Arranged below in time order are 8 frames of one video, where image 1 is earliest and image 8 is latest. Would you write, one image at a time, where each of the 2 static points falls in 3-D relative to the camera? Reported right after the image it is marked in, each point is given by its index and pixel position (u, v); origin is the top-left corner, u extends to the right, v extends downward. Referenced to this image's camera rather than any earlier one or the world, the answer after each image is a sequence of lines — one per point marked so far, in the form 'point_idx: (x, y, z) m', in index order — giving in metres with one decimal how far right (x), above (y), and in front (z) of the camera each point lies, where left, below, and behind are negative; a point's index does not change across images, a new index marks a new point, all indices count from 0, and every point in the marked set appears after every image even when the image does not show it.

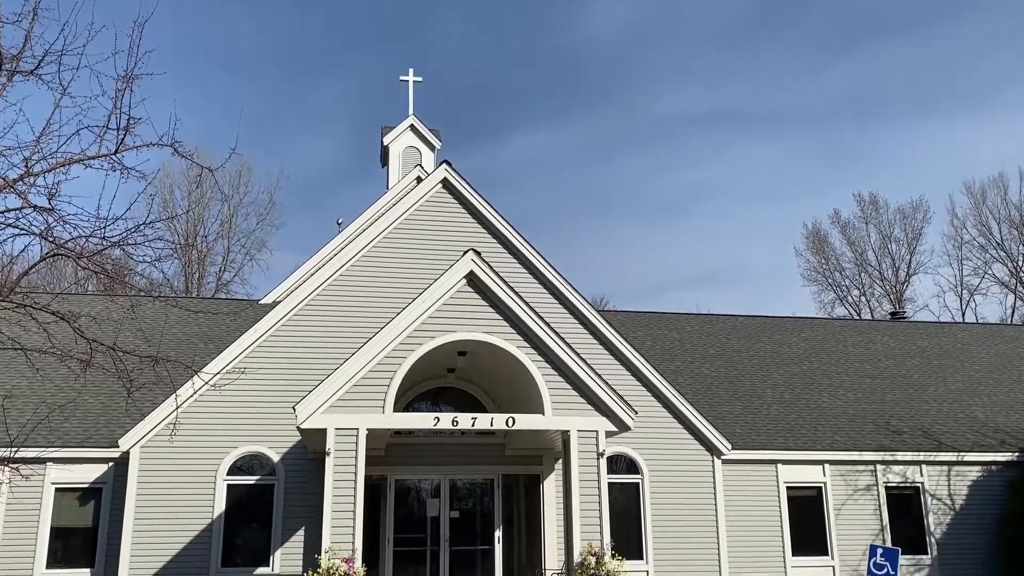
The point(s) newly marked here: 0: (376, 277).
0: (-2.4, +0.2, +15.5) m
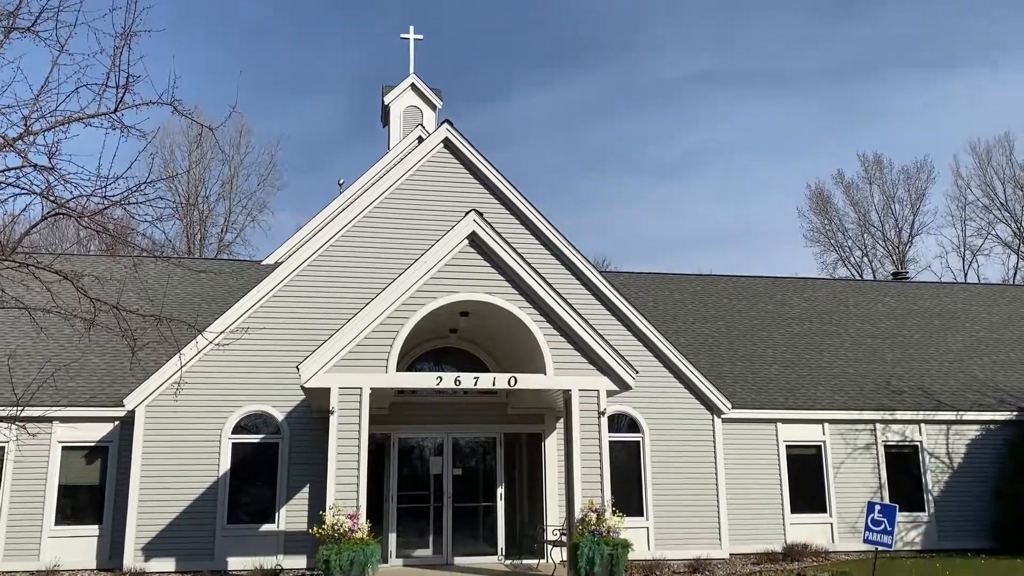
0: (-2.4, +0.9, +15.5) m
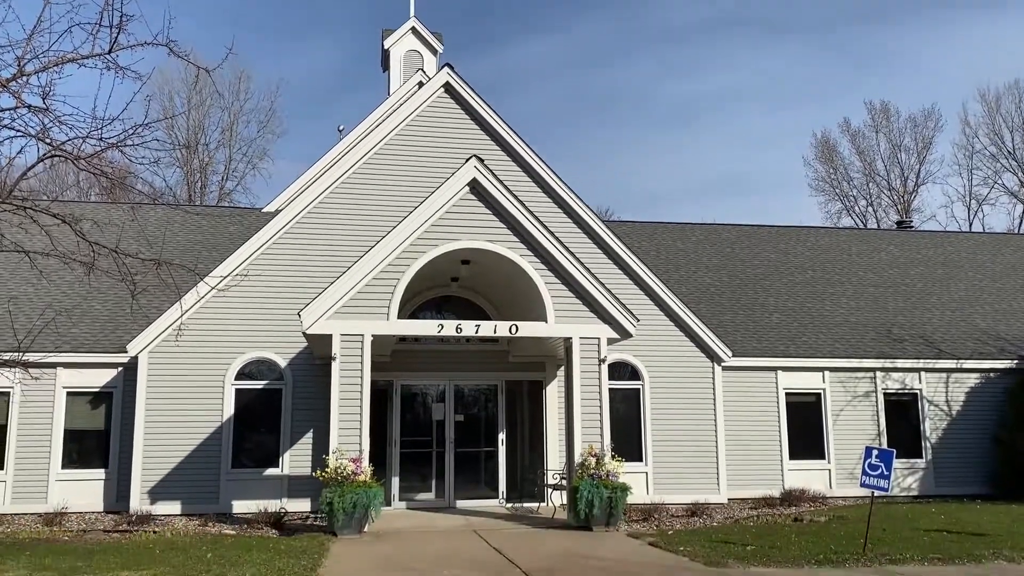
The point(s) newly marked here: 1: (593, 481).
0: (-2.4, +1.8, +15.3) m
1: (+1.0, -2.5, +11.0) m
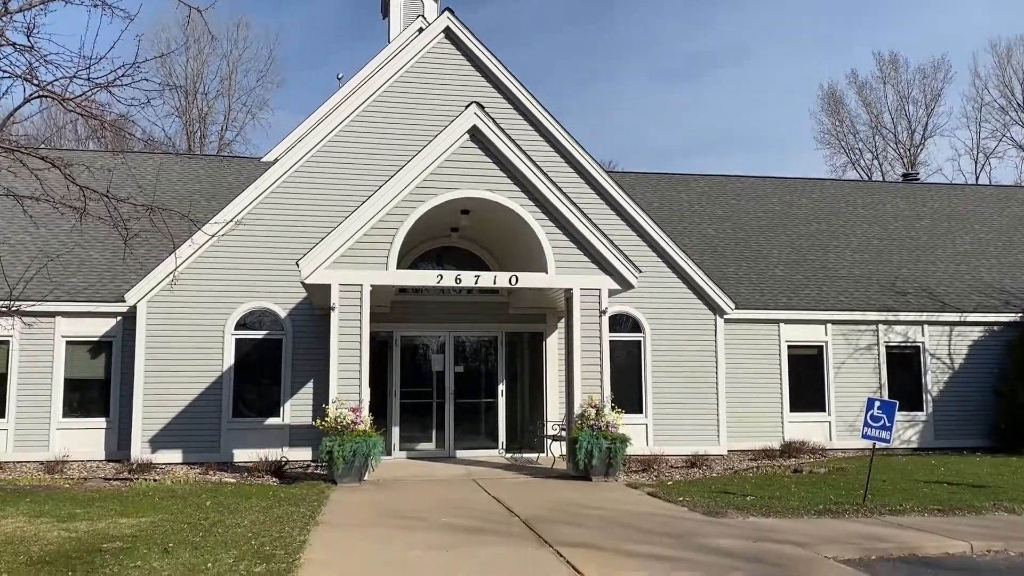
0: (-2.3, +2.7, +15.1) m
1: (+1.0, -1.8, +11.0) m
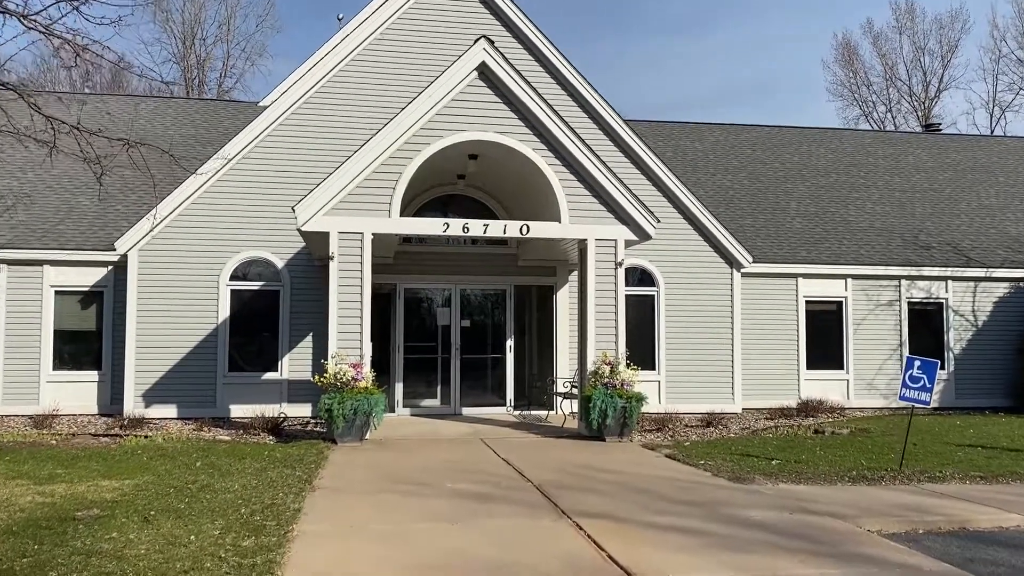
0: (-2.2, +3.5, +14.3) m
1: (+1.1, -1.2, +10.4) m
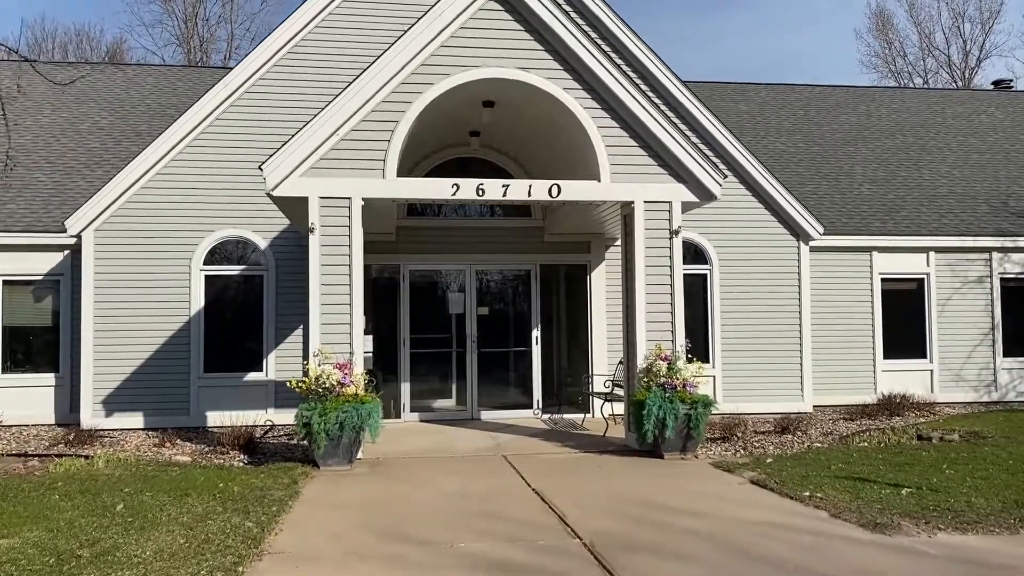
0: (-1.9, +3.8, +12.0) m
1: (+1.4, -1.0, +8.2) m
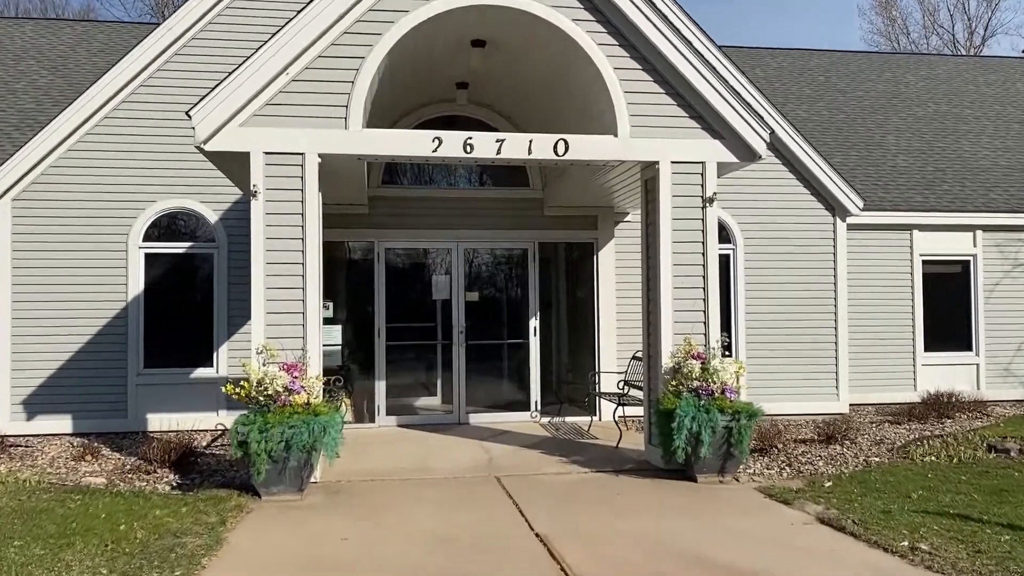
0: (-1.9, +4.0, +10.3) m
1: (+1.4, -0.8, +6.5) m
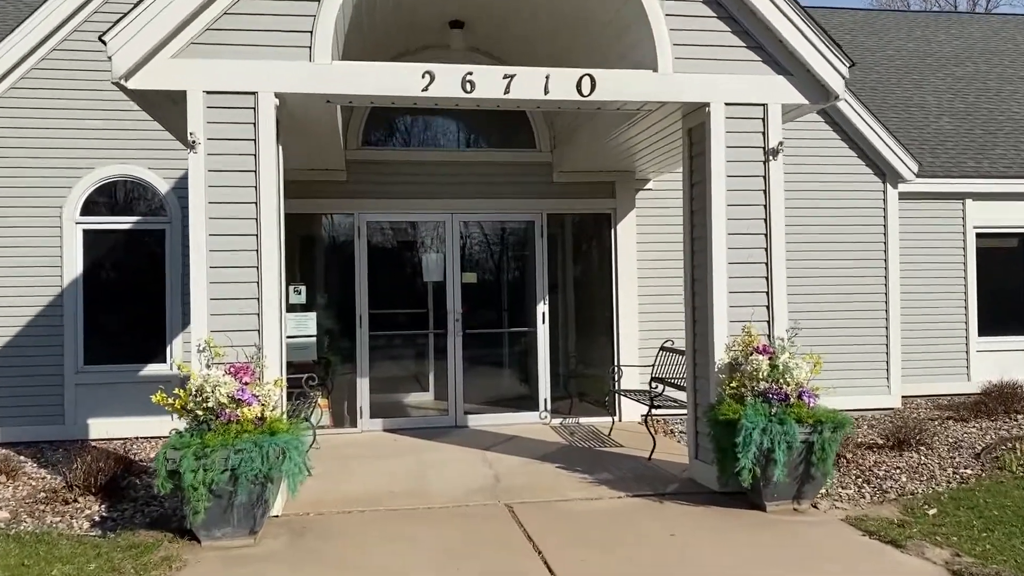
0: (-1.9, +4.2, +8.7) m
1: (+1.5, -0.7, +5.1) m
